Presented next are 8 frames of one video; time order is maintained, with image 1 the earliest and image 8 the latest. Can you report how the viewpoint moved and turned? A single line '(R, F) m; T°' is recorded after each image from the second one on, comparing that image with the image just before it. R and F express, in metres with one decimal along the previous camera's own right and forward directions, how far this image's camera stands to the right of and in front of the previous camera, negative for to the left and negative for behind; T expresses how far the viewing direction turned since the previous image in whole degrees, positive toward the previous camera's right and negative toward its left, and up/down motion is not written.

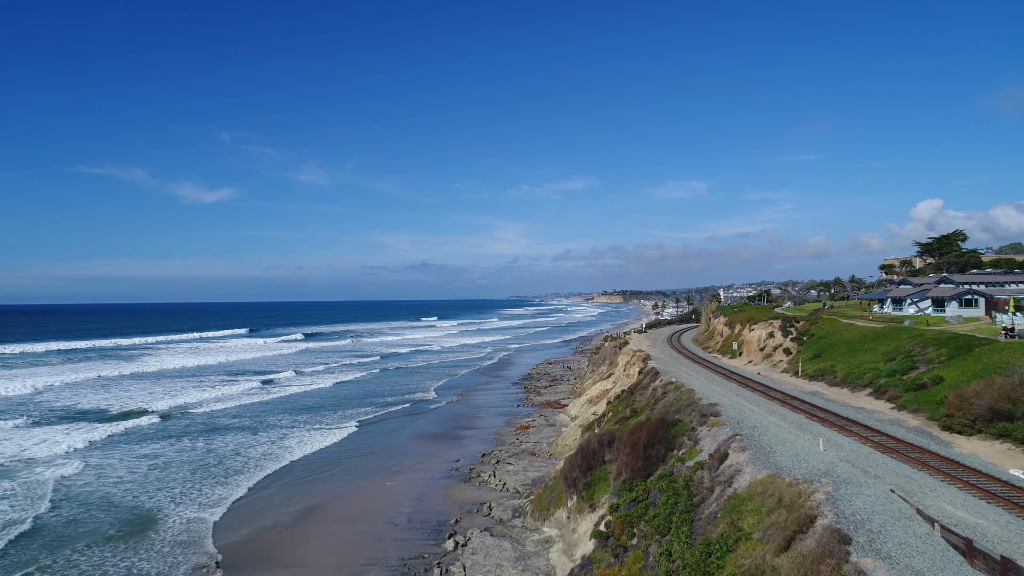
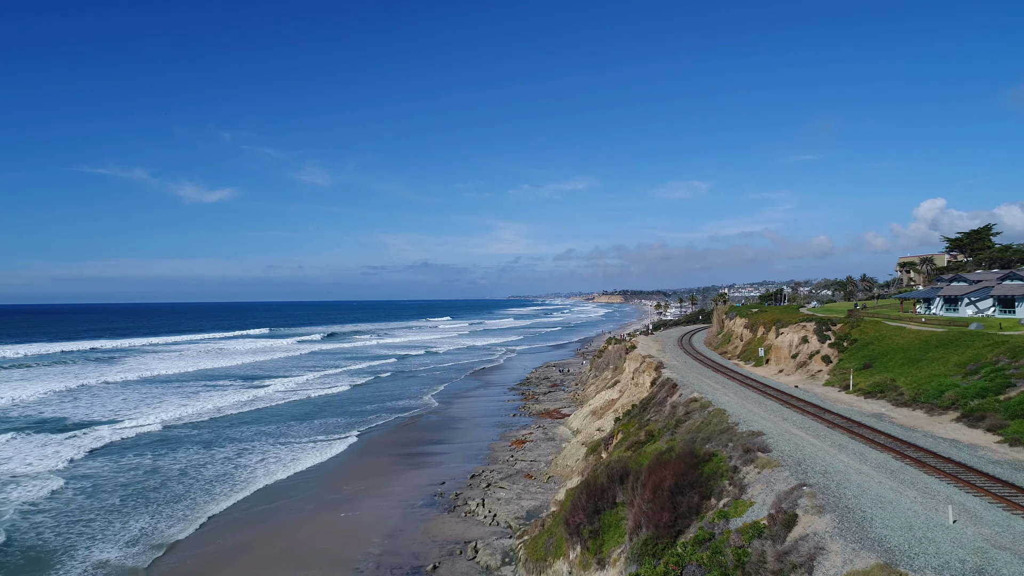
(+0.3, +3.6) m; 0°
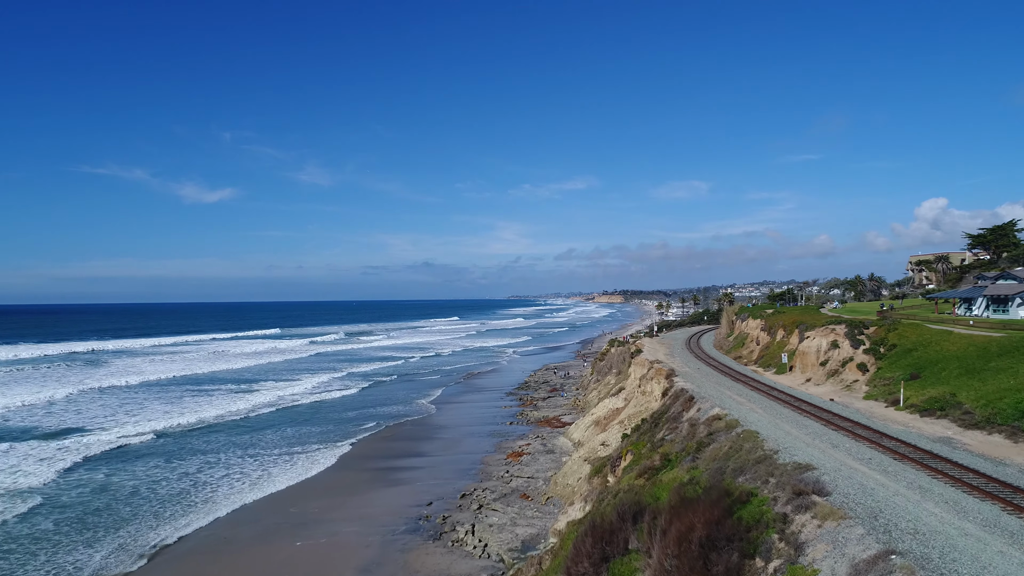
(+0.2, +2.5) m; 0°
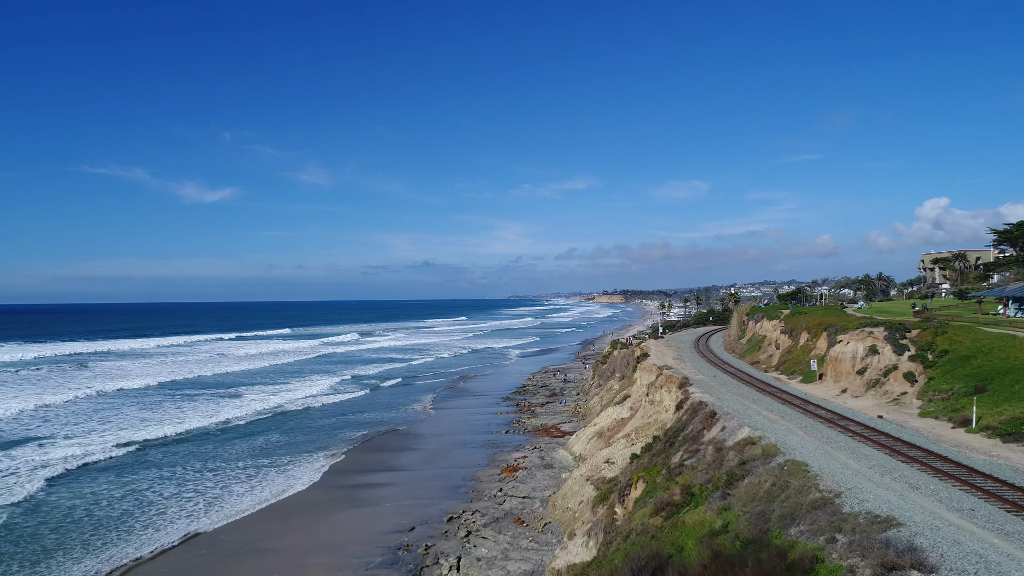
(+0.3, +2.5) m; 0°
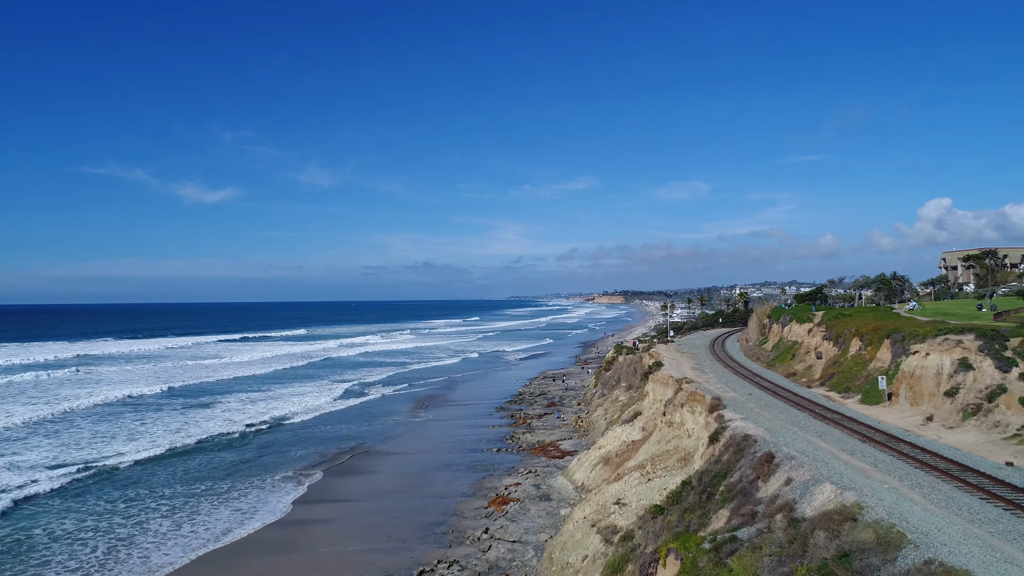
(+0.4, +4.1) m; 0°
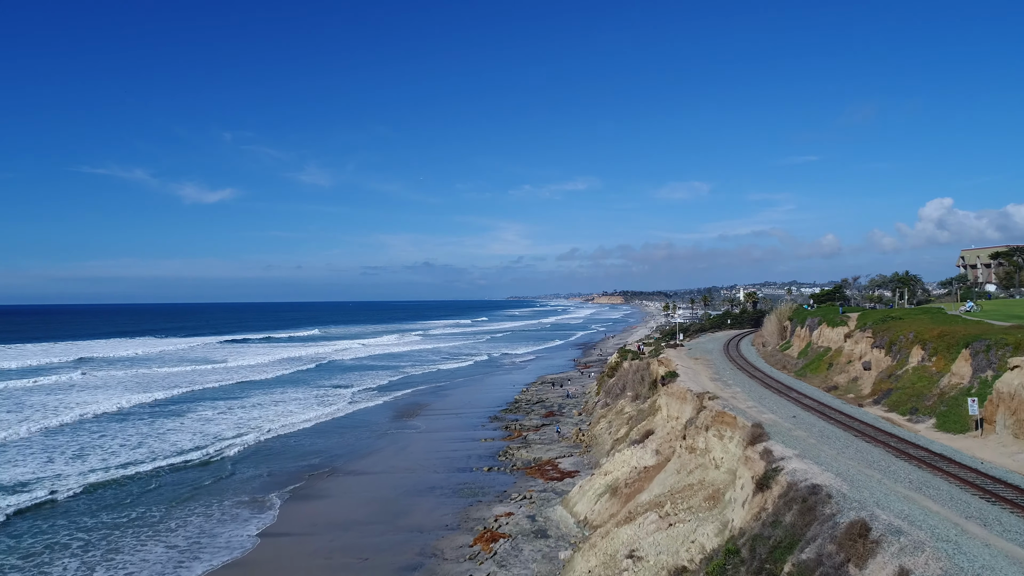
(+0.3, +3.3) m; 0°
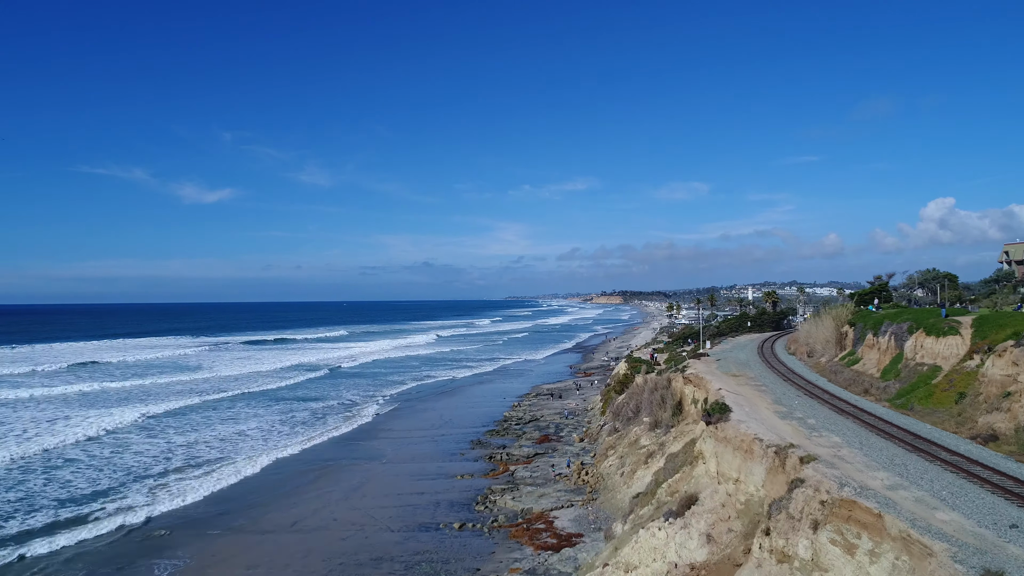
(+0.7, +6.8) m; 0°
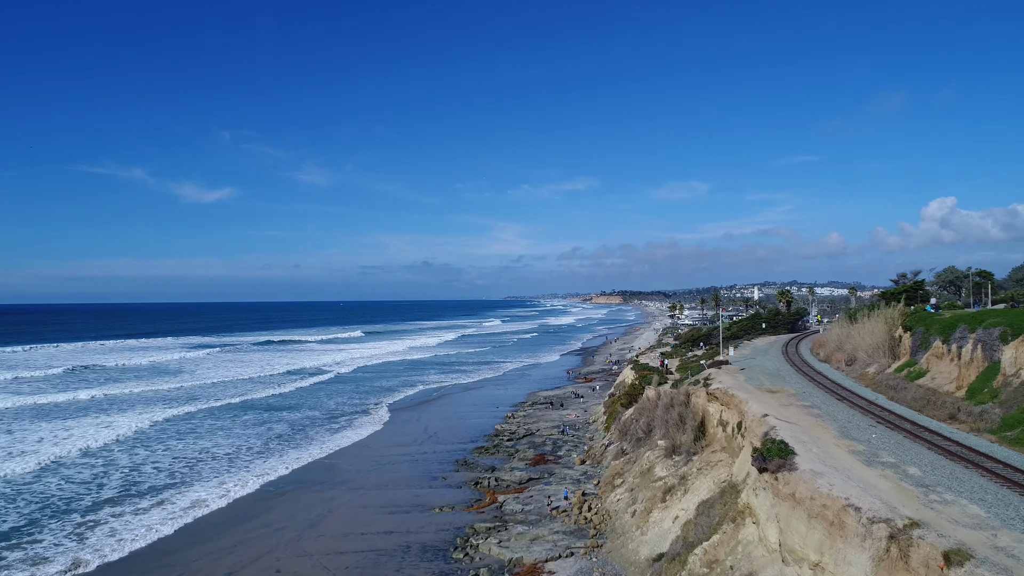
(+0.4, +4.1) m; 0°
